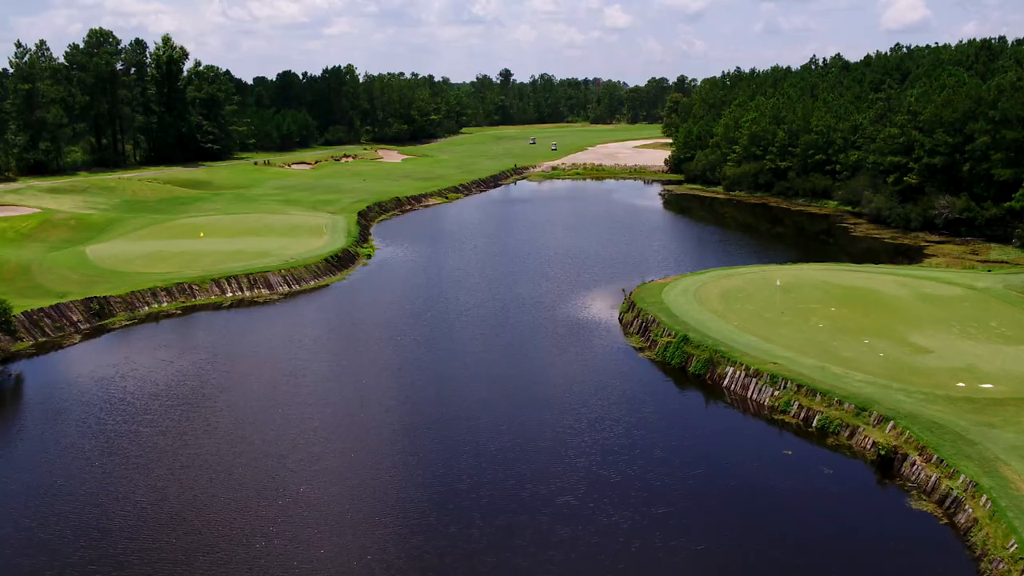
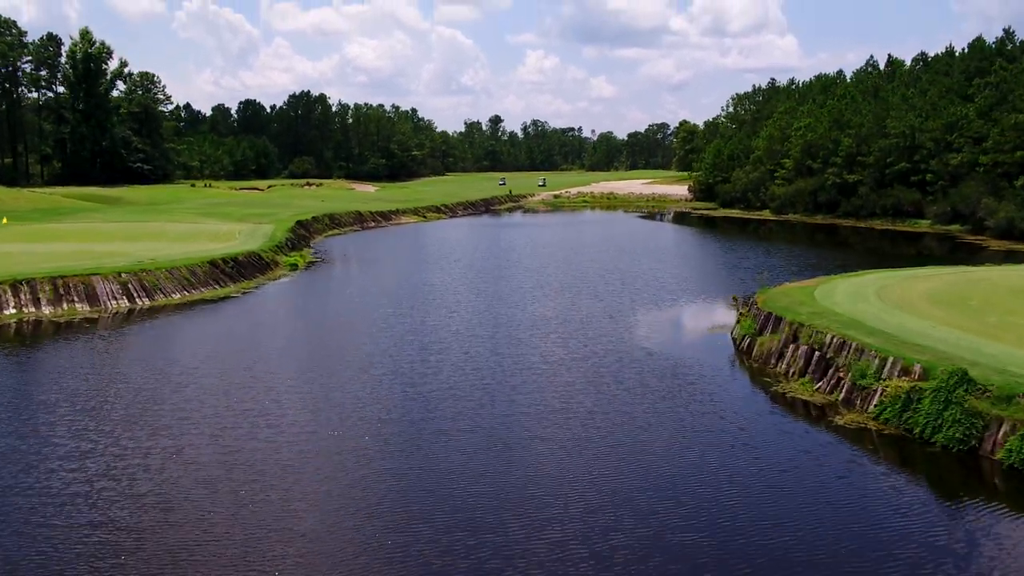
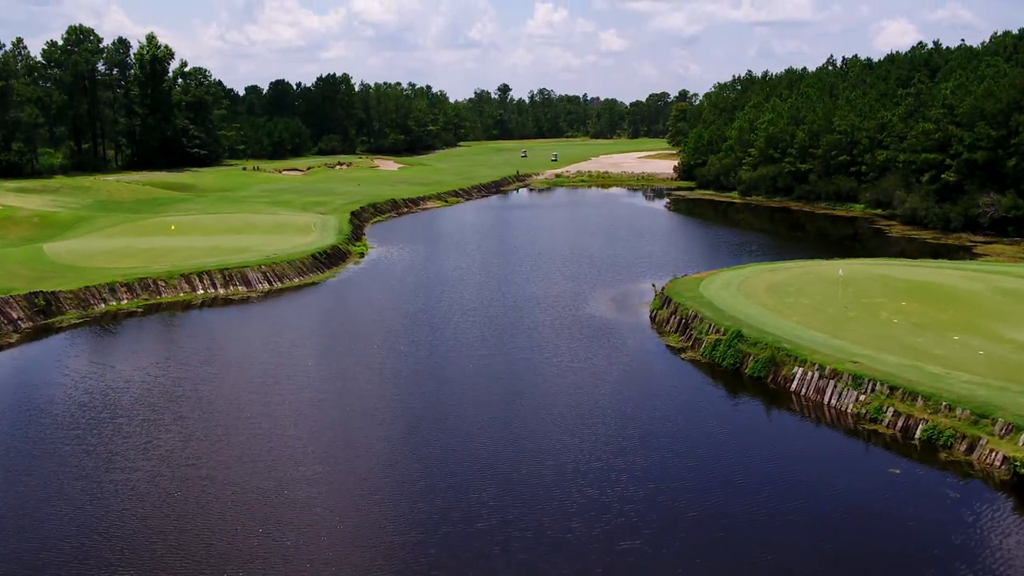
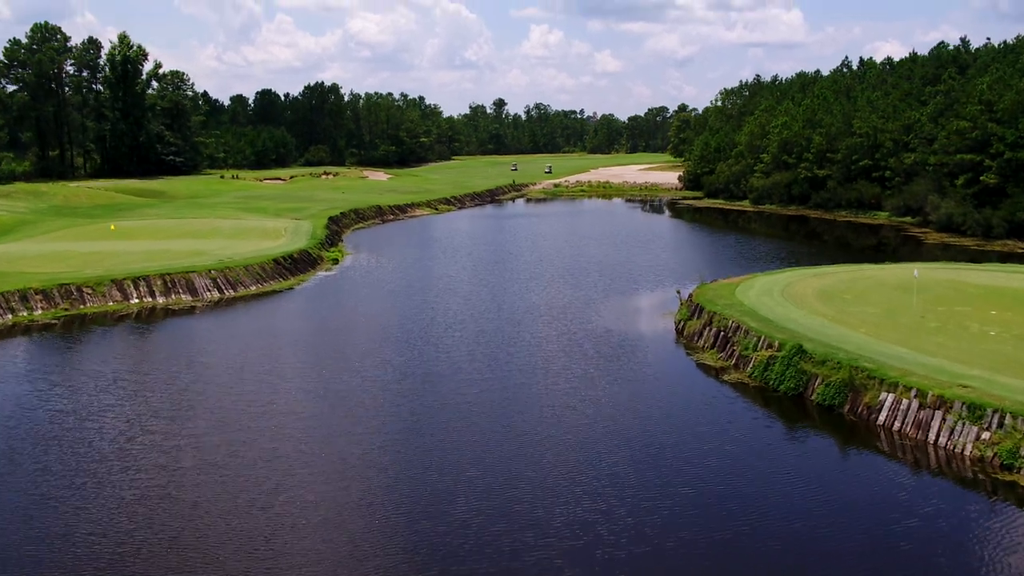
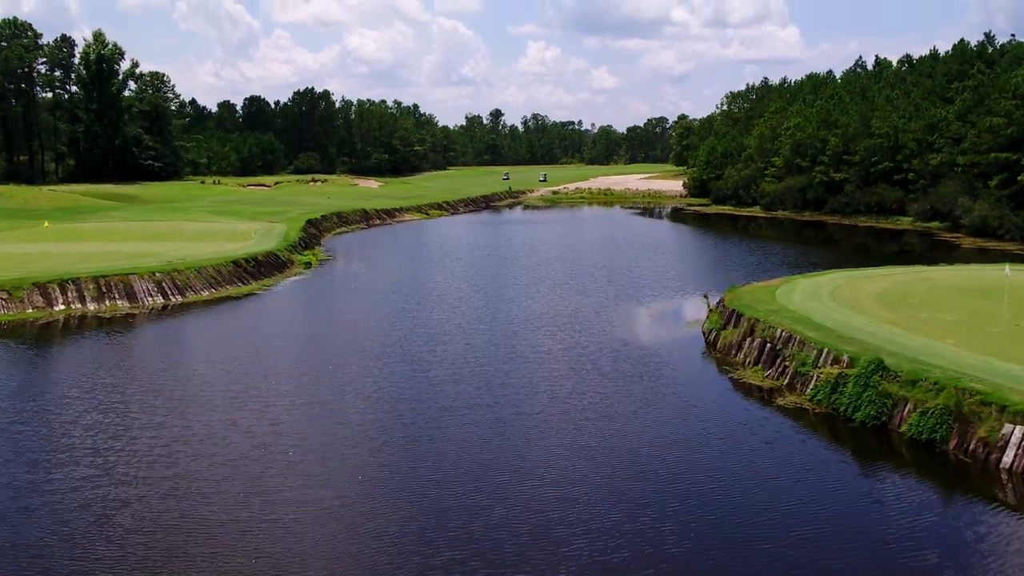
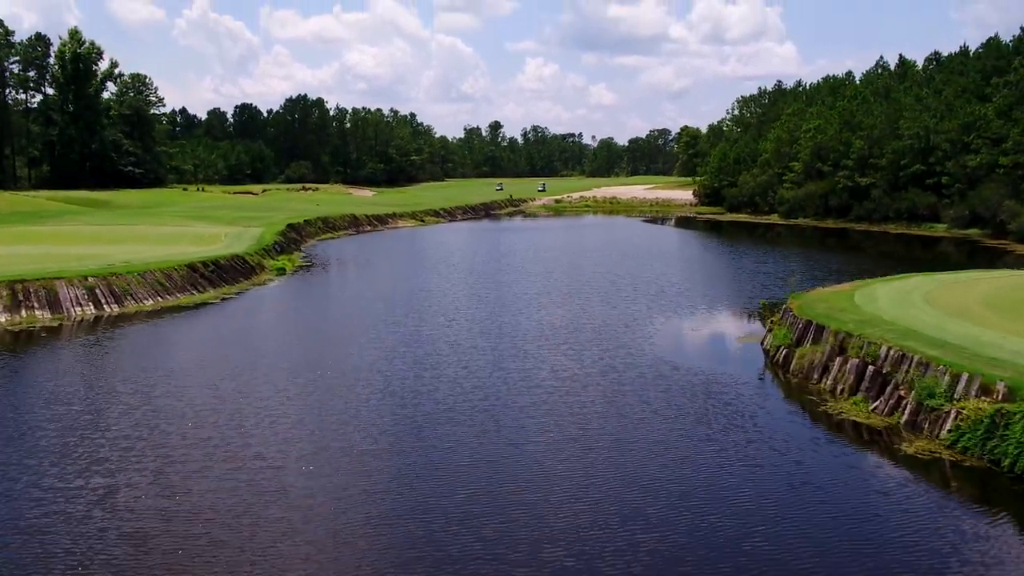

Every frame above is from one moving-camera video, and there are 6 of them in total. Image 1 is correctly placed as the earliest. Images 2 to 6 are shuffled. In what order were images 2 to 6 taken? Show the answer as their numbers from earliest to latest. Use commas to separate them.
3, 4, 5, 2, 6
